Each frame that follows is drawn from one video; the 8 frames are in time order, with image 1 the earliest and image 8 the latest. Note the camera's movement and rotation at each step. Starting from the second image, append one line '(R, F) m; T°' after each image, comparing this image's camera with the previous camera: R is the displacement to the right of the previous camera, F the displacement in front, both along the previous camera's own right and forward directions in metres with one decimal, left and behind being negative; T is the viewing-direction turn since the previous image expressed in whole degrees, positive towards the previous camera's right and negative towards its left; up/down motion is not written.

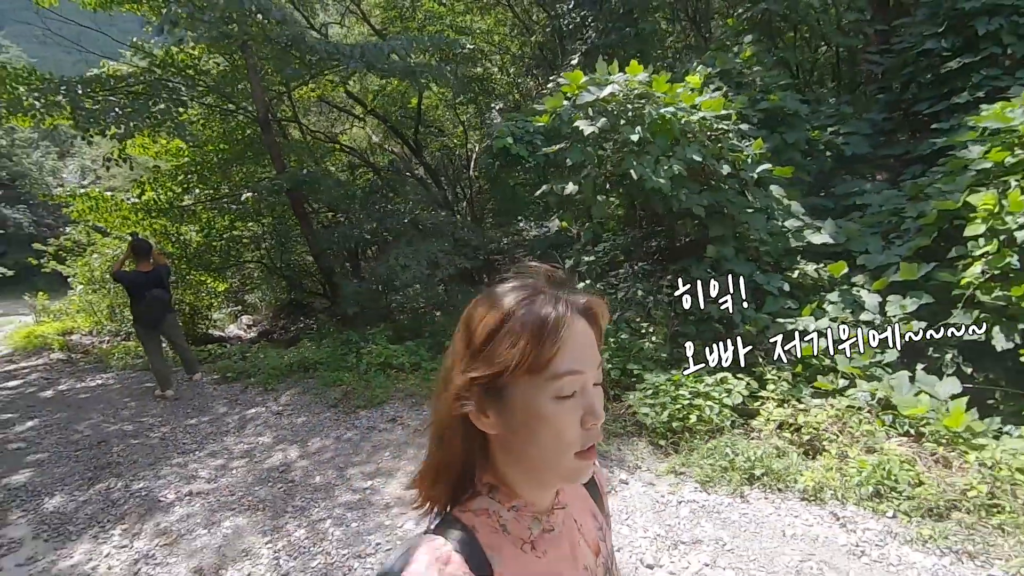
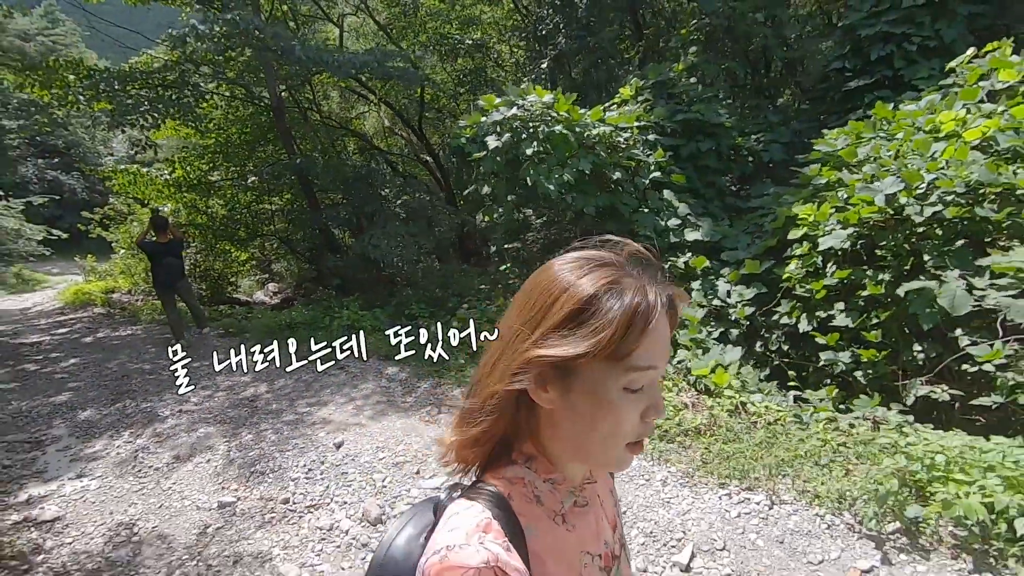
(+1.0, -1.0) m; -3°
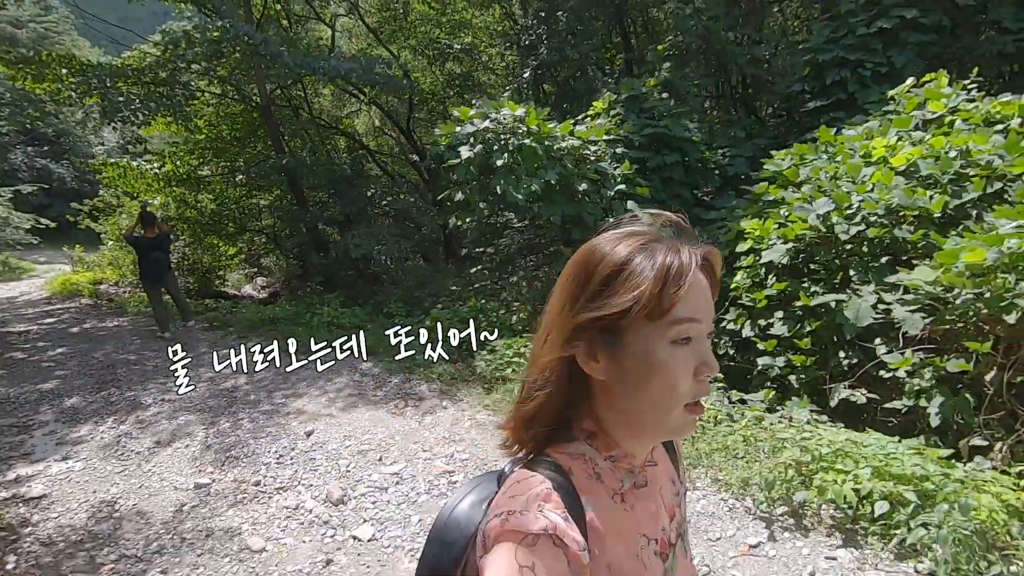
(+0.2, -0.3) m; +1°
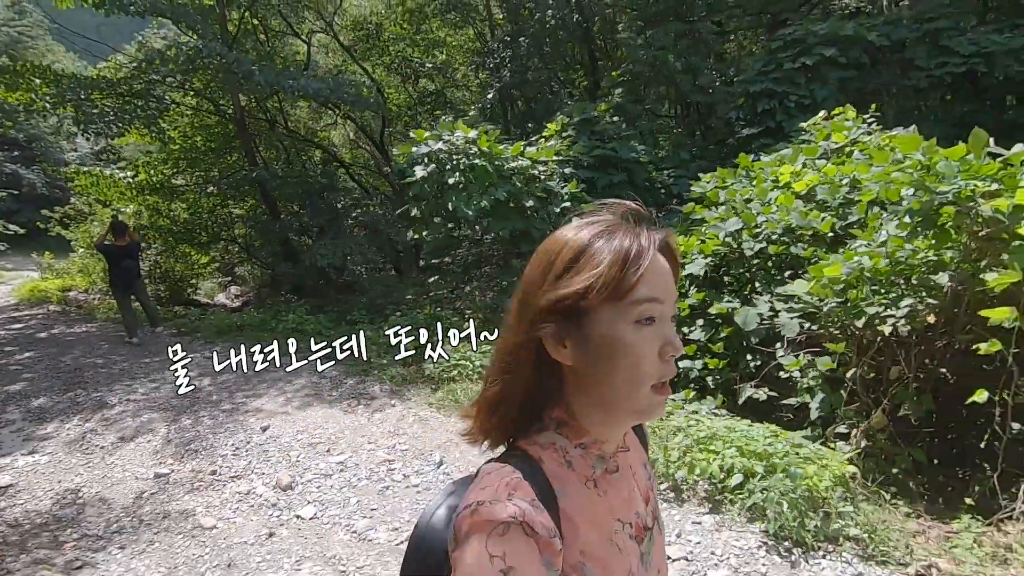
(+0.3, -0.4) m; +2°
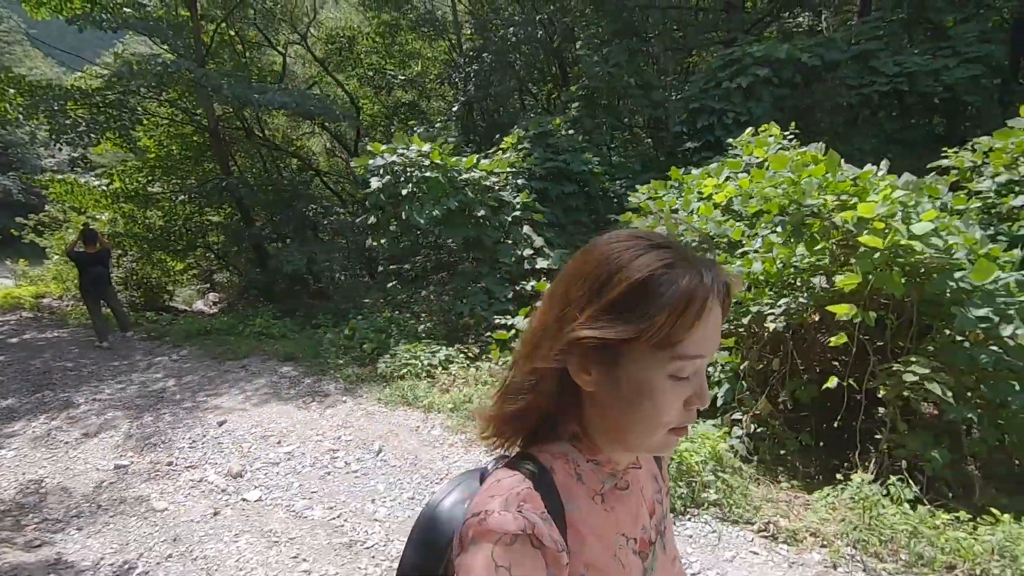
(+0.4, -0.4) m; +1°
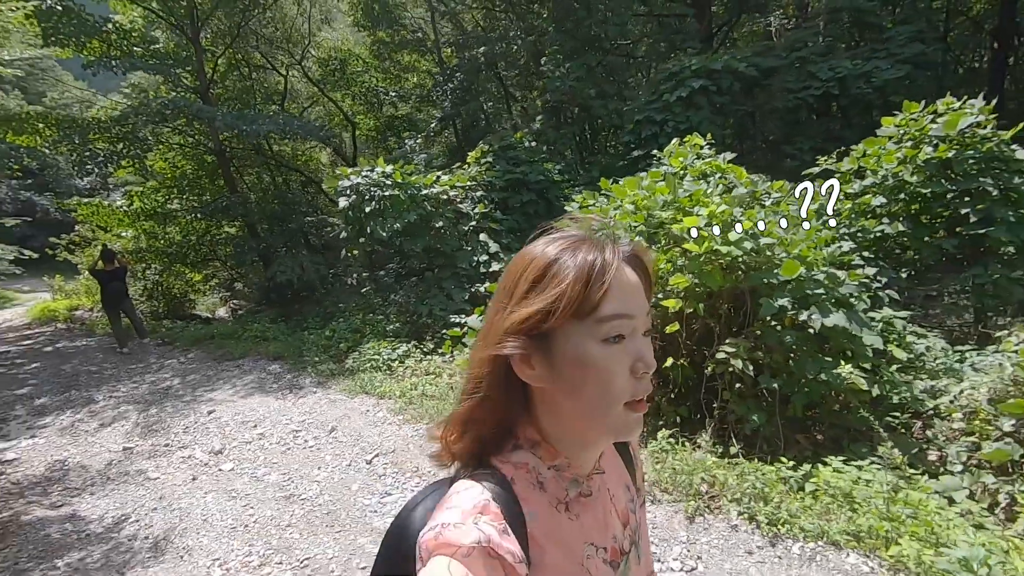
(+0.9, -0.8) m; -3°
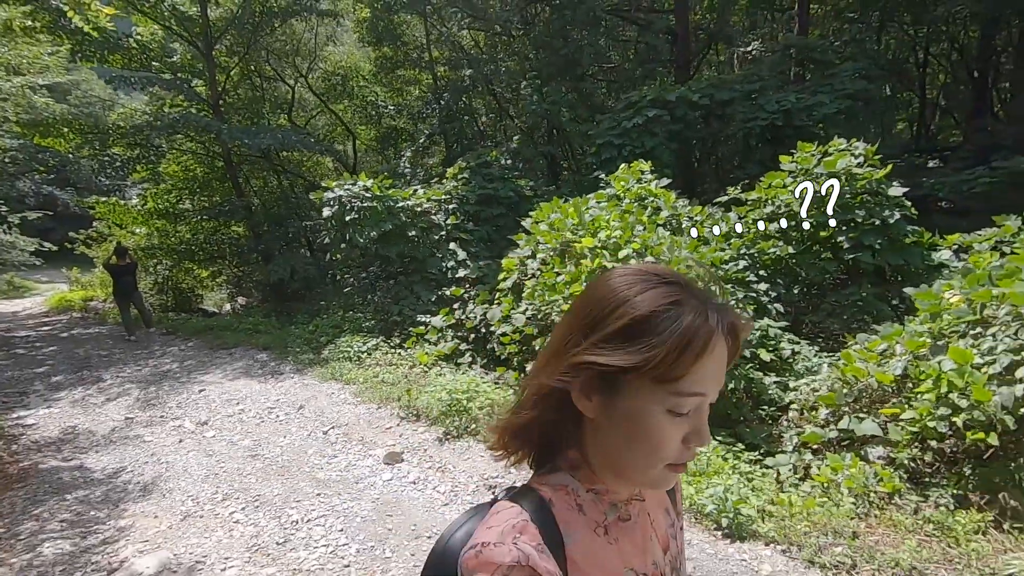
(+0.7, -0.8) m; -1°
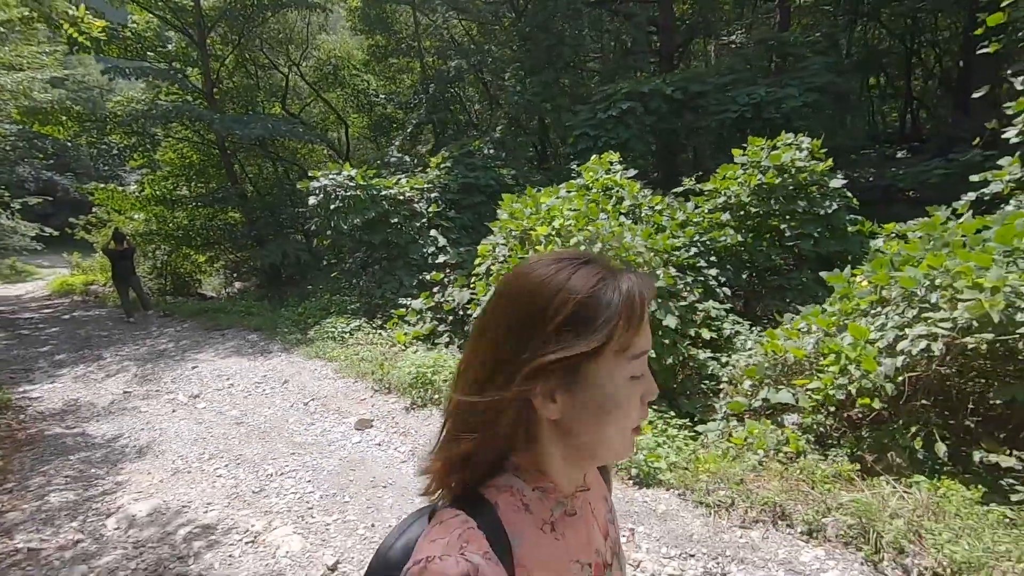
(+0.4, -0.4) m; 0°
